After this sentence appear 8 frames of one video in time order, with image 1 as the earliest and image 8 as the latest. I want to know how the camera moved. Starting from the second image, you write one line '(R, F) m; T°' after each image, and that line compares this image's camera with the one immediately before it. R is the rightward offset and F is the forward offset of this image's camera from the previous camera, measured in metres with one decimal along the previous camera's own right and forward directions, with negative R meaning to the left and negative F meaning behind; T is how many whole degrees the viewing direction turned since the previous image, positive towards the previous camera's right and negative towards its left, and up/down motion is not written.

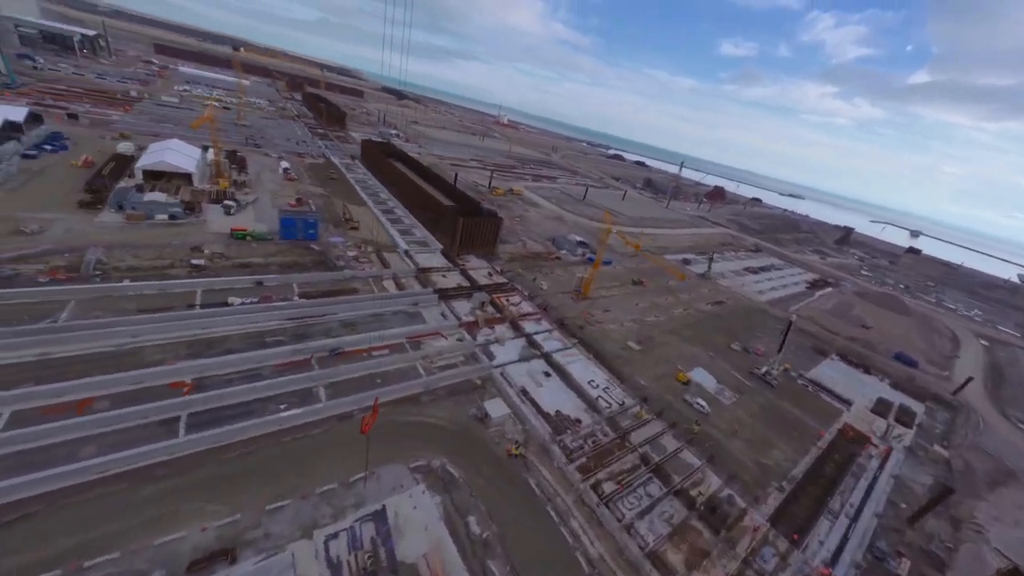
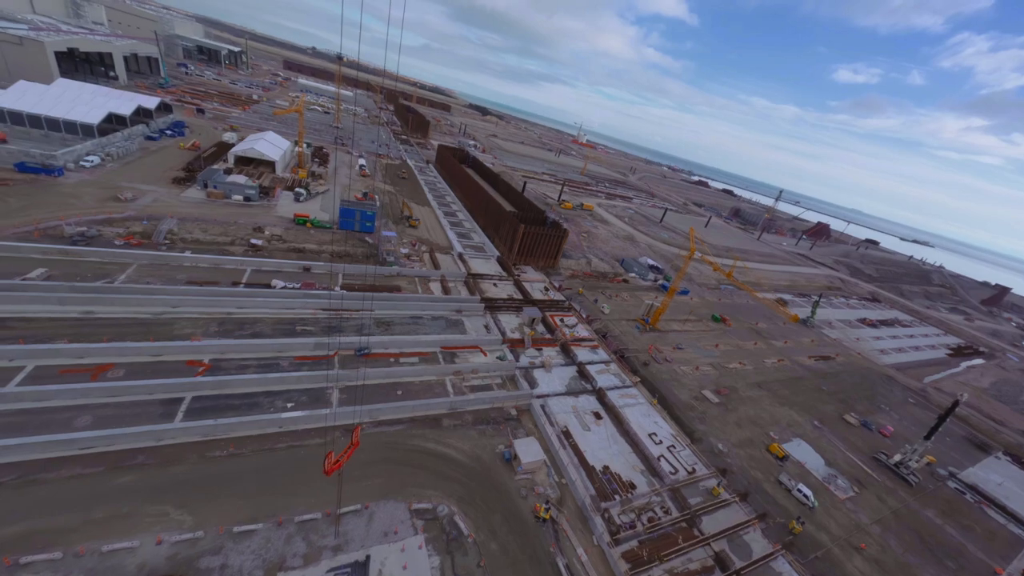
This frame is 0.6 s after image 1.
(+0.4, +4.4) m; -10°
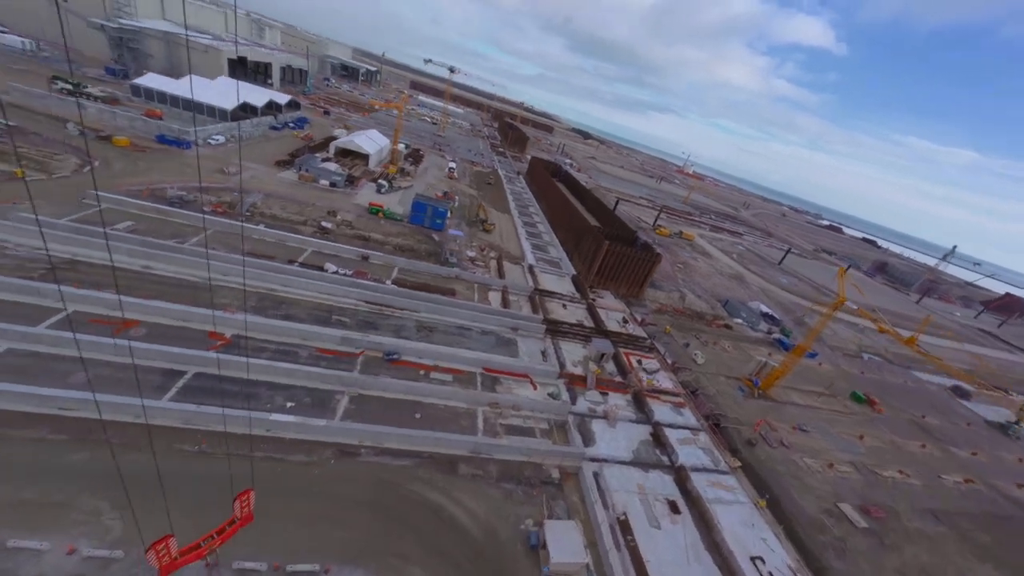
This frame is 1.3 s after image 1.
(+0.6, +5.3) m; -13°
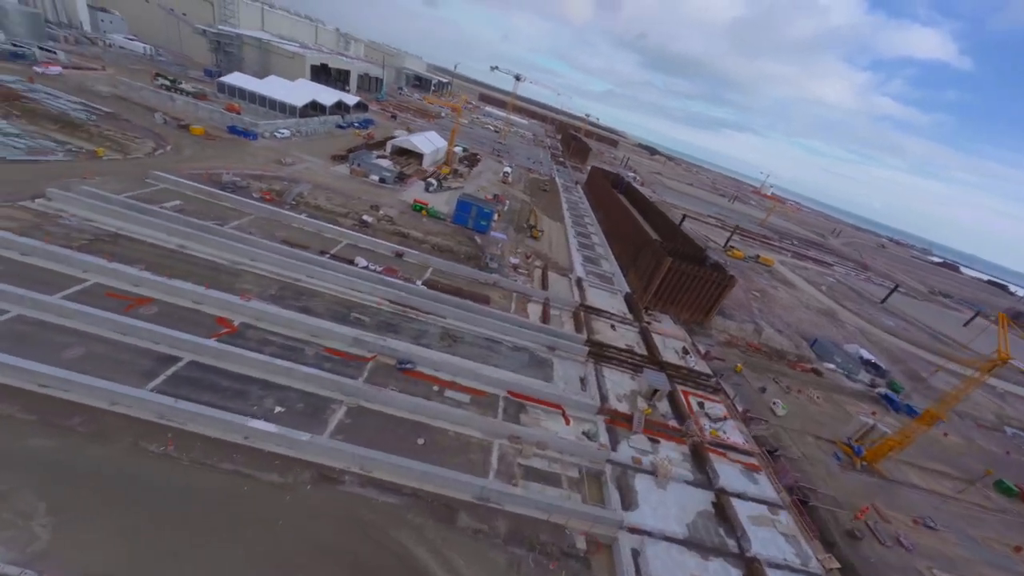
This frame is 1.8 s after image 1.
(+0.7, +3.4) m; -8°
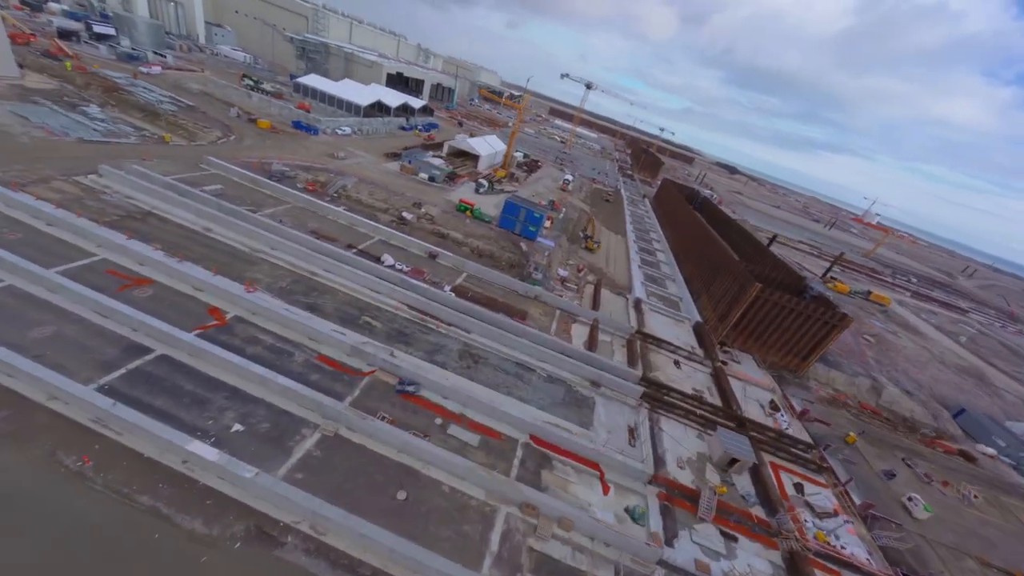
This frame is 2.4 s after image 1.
(+0.8, +4.1) m; -9°
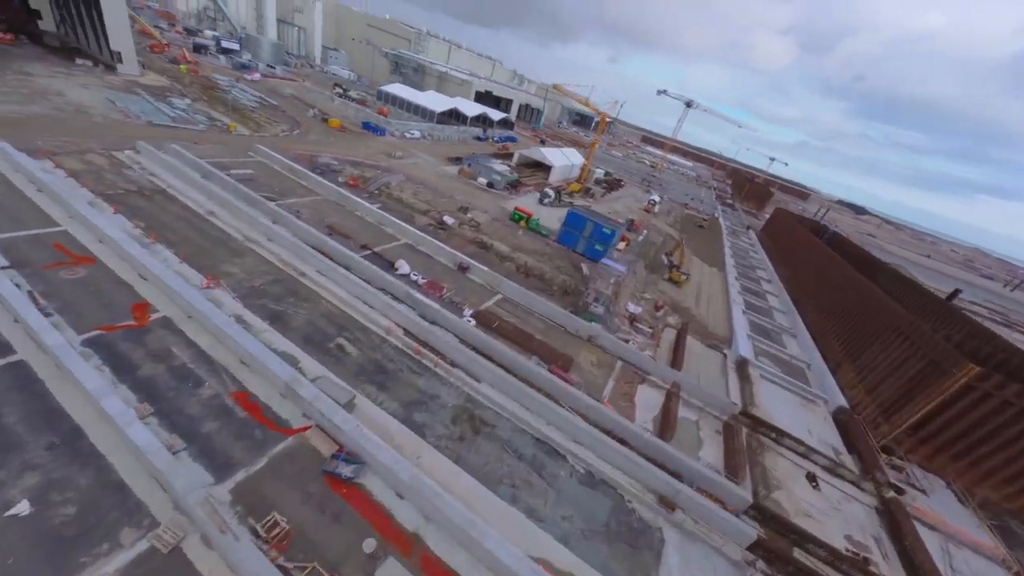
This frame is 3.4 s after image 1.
(+1.3, +6.4) m; -12°
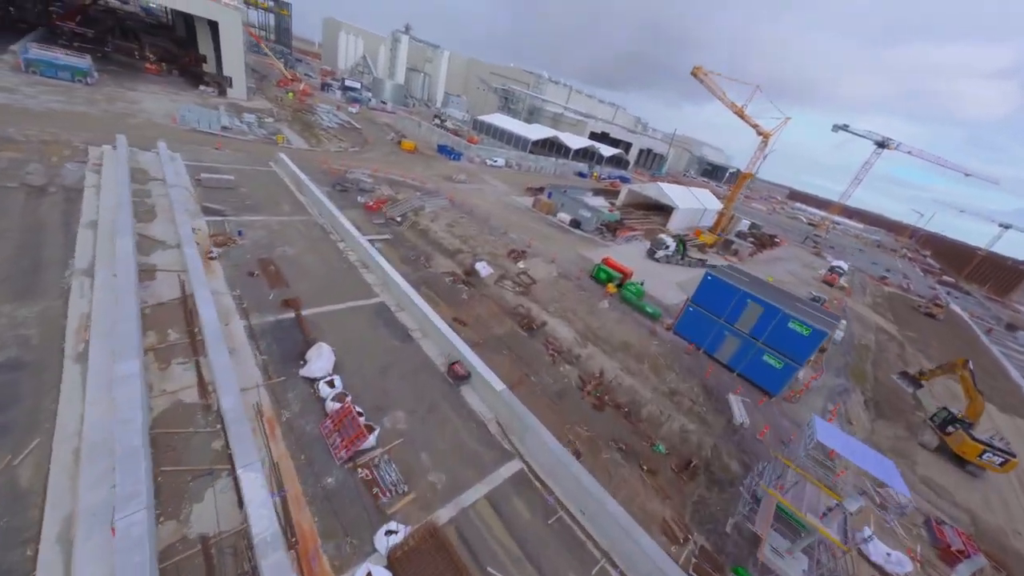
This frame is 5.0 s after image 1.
(+1.1, +11.2) m; -16°
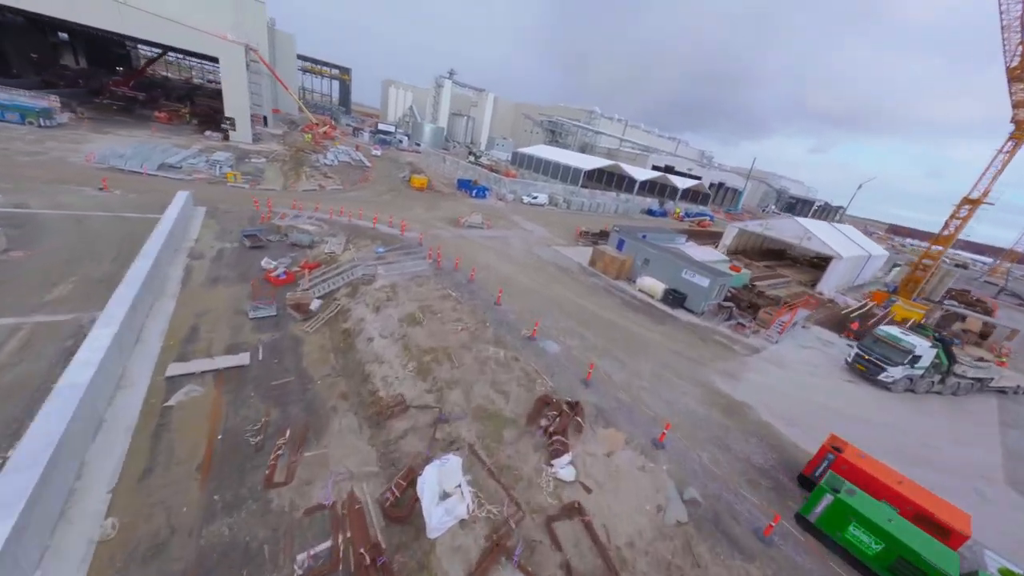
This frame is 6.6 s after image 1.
(+0.4, +10.3) m; -8°
